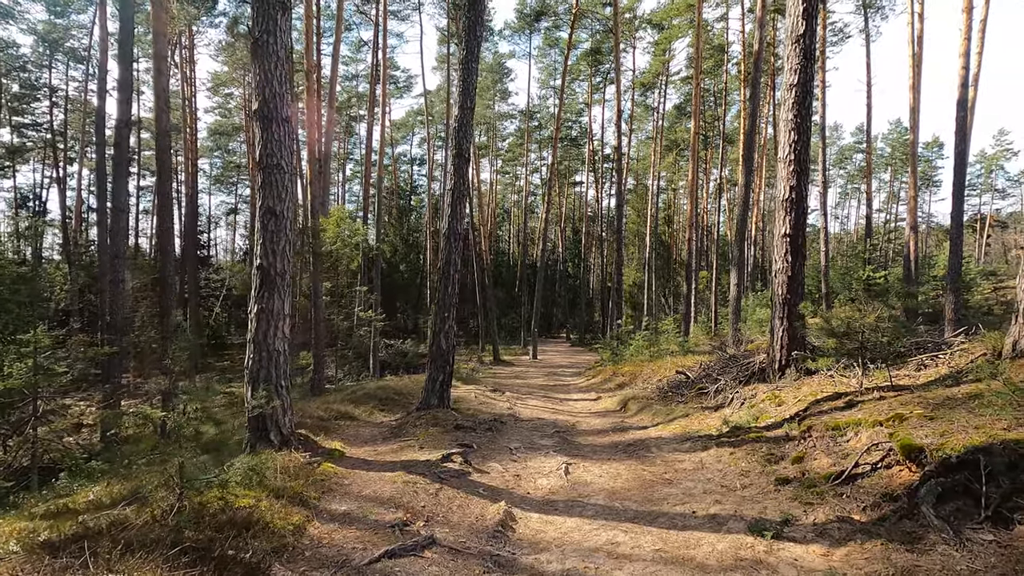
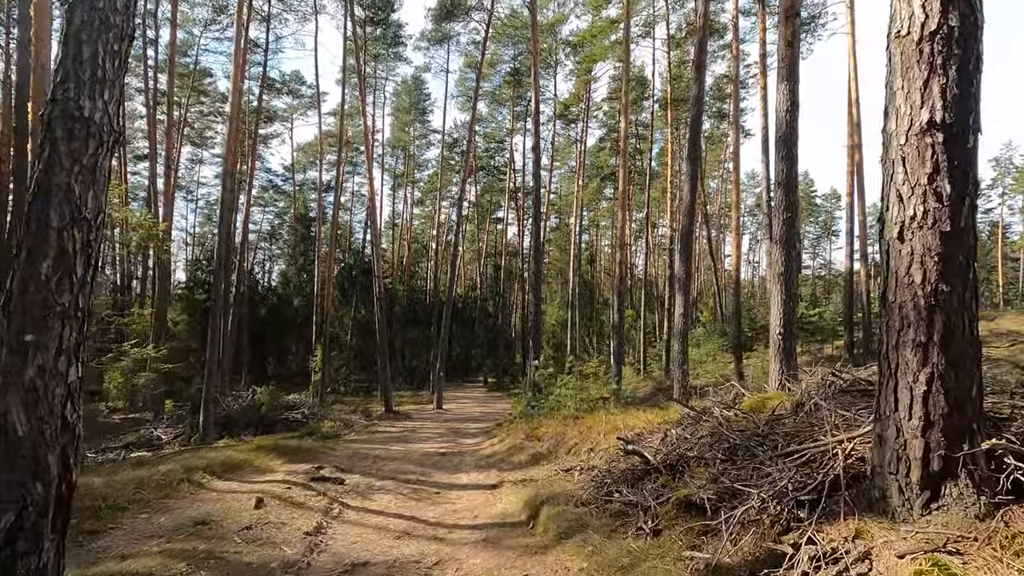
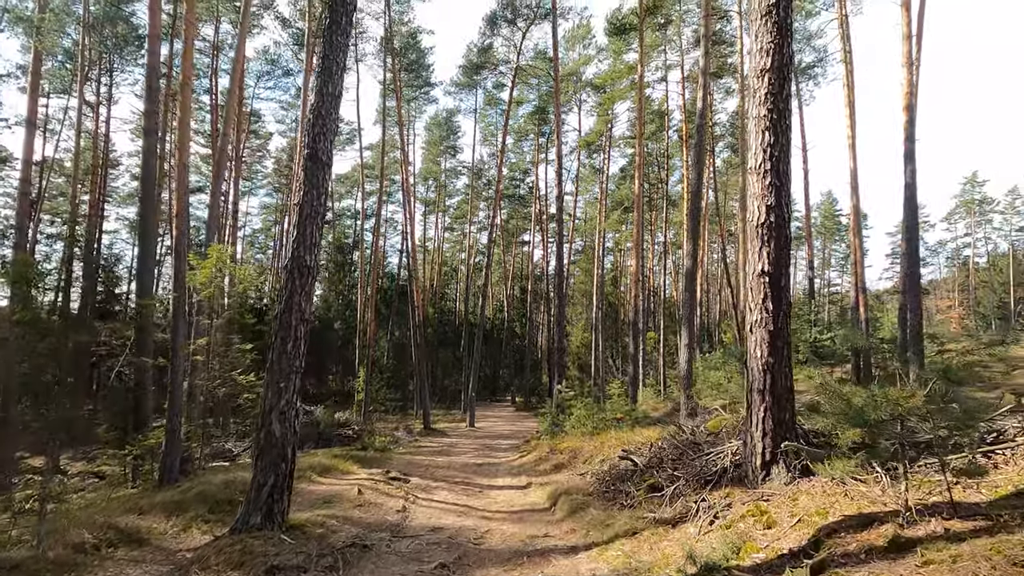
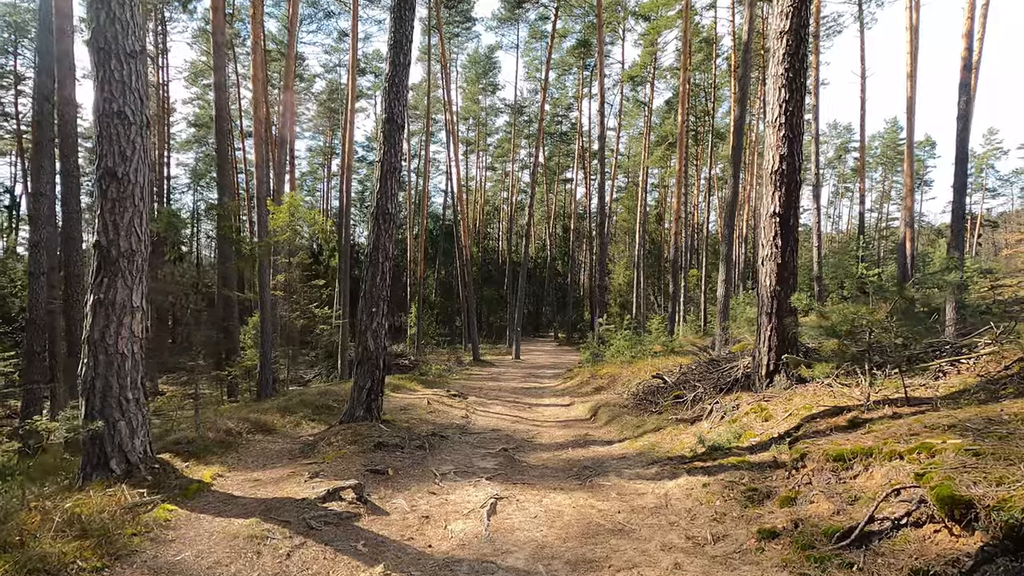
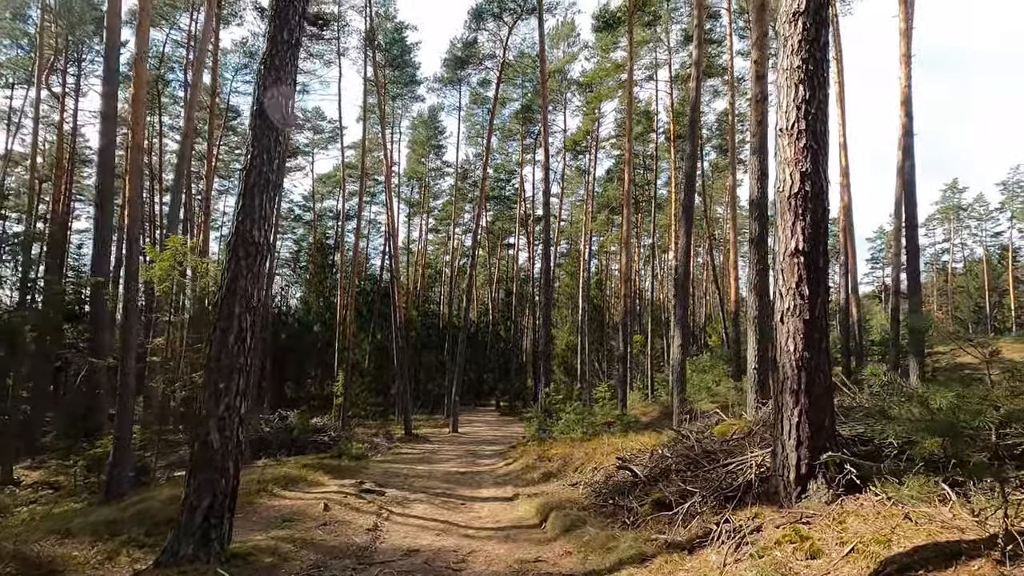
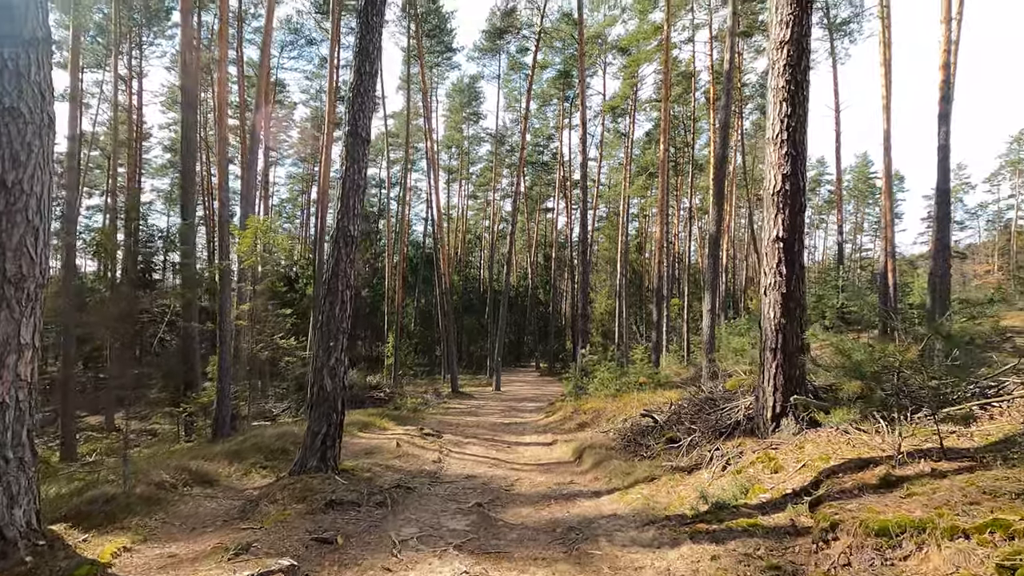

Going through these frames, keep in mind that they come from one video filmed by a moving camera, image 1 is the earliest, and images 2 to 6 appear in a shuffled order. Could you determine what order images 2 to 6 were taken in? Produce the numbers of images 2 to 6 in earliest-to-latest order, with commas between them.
4, 6, 3, 5, 2
